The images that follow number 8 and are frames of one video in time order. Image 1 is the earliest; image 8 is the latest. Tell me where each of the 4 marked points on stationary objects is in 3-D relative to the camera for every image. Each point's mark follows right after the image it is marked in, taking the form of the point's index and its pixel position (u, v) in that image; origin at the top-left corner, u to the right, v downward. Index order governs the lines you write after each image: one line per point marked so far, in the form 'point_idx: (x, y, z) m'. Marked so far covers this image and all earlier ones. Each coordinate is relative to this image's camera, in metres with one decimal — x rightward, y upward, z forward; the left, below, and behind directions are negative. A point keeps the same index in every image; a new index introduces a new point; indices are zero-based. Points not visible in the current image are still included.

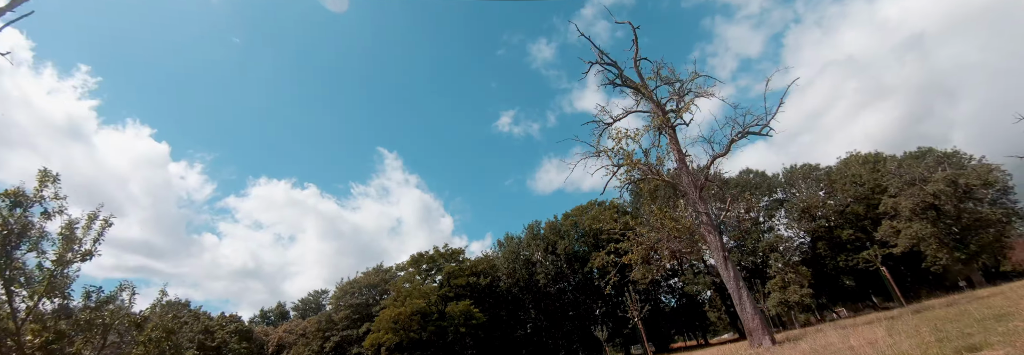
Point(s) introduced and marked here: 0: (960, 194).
0: (+23.1, -0.6, +20.5) m
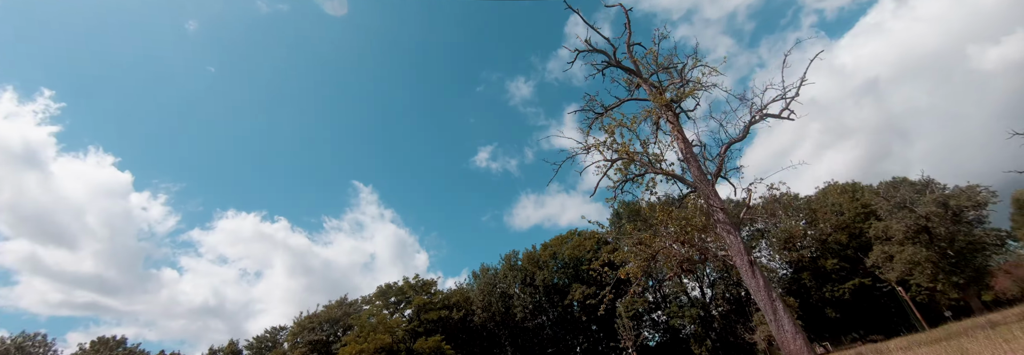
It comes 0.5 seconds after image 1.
0: (+22.0, -1.8, +20.0) m
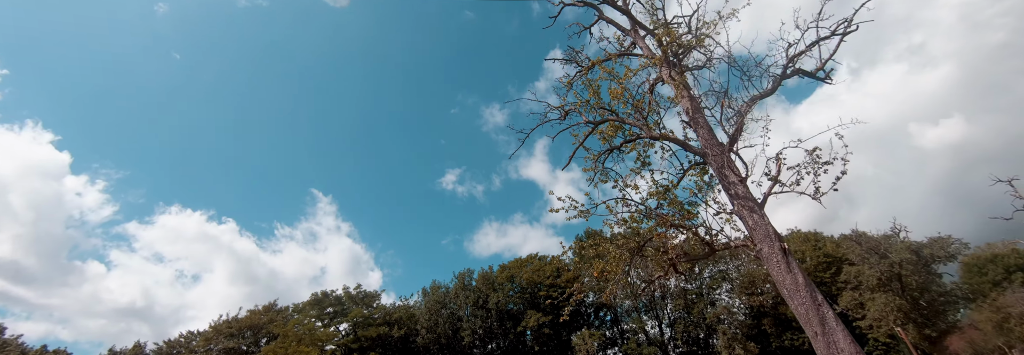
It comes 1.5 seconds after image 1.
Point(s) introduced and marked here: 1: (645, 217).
0: (+19.9, -4.2, +19.4) m
1: (+2.6, -0.7, +7.8) m
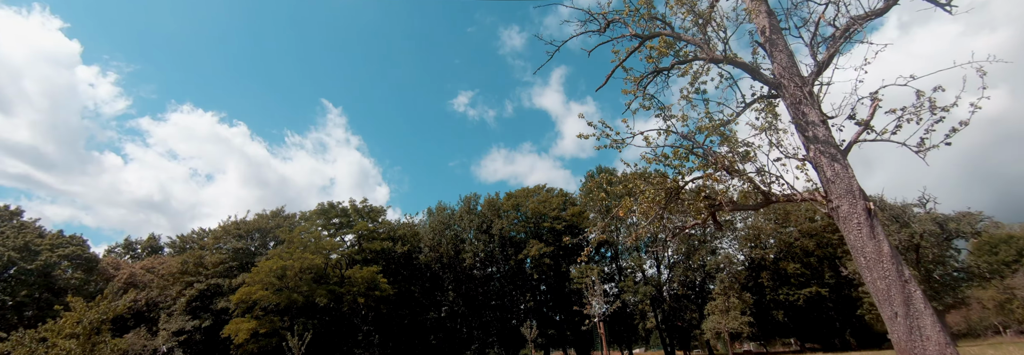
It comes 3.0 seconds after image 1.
0: (+20.3, -2.8, +18.7) m
1: (+3.0, +0.3, +6.8) m
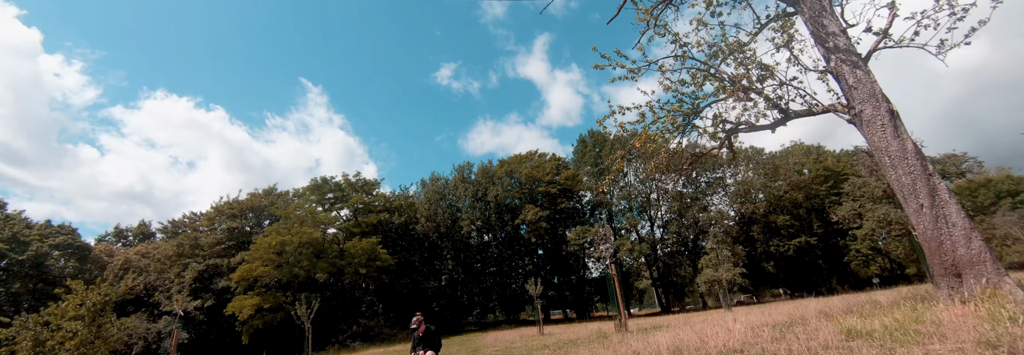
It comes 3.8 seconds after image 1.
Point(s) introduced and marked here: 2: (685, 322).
0: (+20.2, -0.1, +19.3) m
1: (+3.1, +1.4, +6.8) m
2: (+5.5, -4.5, +12.5) m
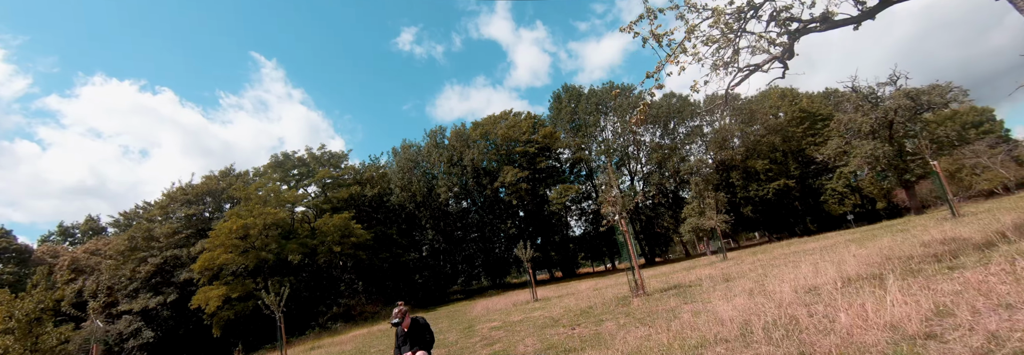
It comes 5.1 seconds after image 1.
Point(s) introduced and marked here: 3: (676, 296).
0: (+19.2, +3.1, +19.1) m
1: (+3.0, +2.3, +5.4) m
2: (+5.3, -2.9, +11.8) m
3: (+3.5, -2.5, +8.7) m
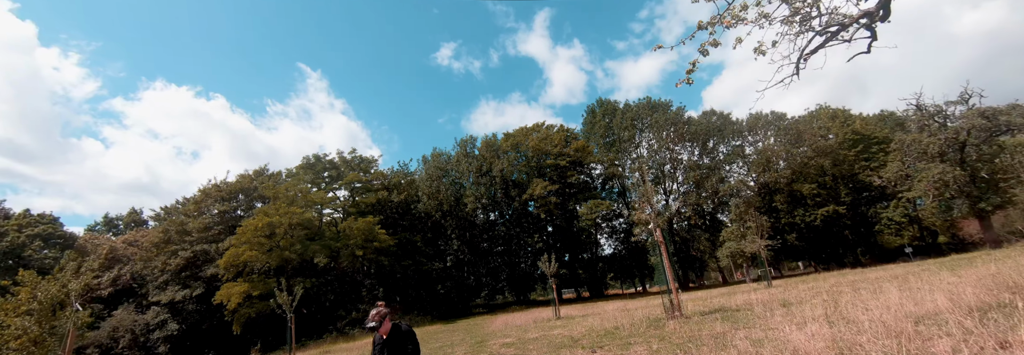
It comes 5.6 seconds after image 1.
0: (+20.5, +1.8, +17.0) m
1: (+3.4, +2.3, +4.5) m
2: (+6.0, -3.3, +10.6) m
3: (+4.0, -2.7, +7.6) m
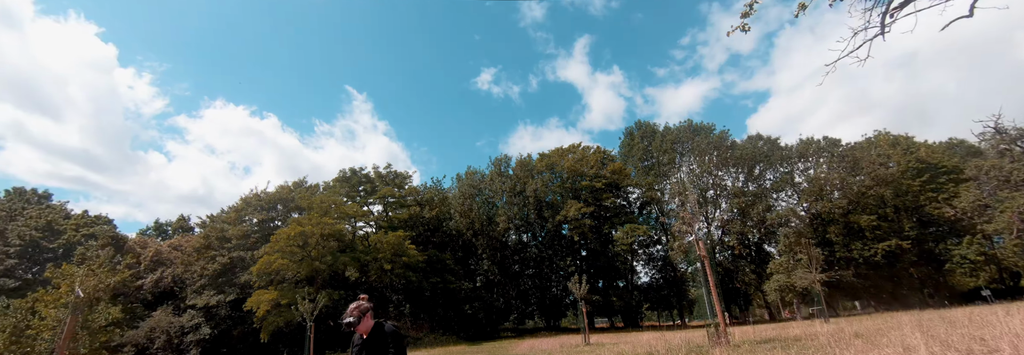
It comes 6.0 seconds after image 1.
0: (+21.8, +0.5, +14.9) m
1: (+3.8, +2.2, +3.9) m
2: (+6.6, -3.7, +9.3) m
3: (+4.4, -2.9, +6.6) m
